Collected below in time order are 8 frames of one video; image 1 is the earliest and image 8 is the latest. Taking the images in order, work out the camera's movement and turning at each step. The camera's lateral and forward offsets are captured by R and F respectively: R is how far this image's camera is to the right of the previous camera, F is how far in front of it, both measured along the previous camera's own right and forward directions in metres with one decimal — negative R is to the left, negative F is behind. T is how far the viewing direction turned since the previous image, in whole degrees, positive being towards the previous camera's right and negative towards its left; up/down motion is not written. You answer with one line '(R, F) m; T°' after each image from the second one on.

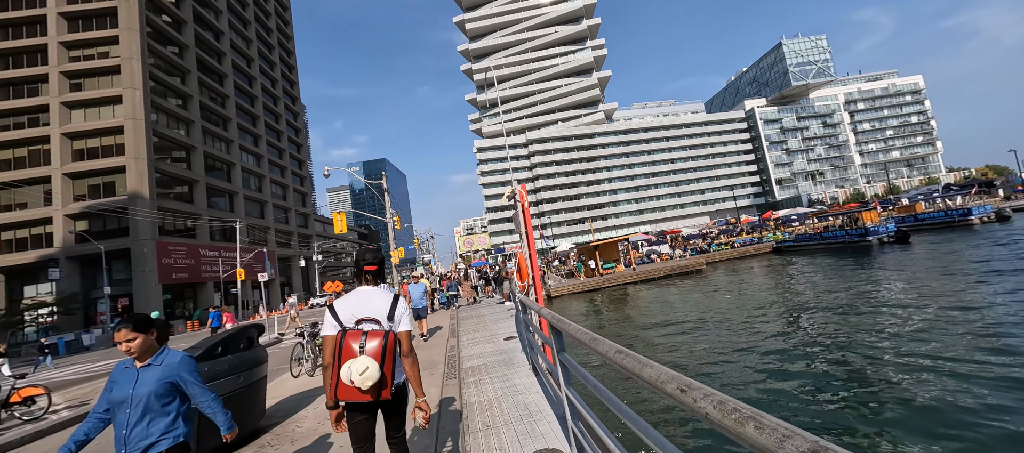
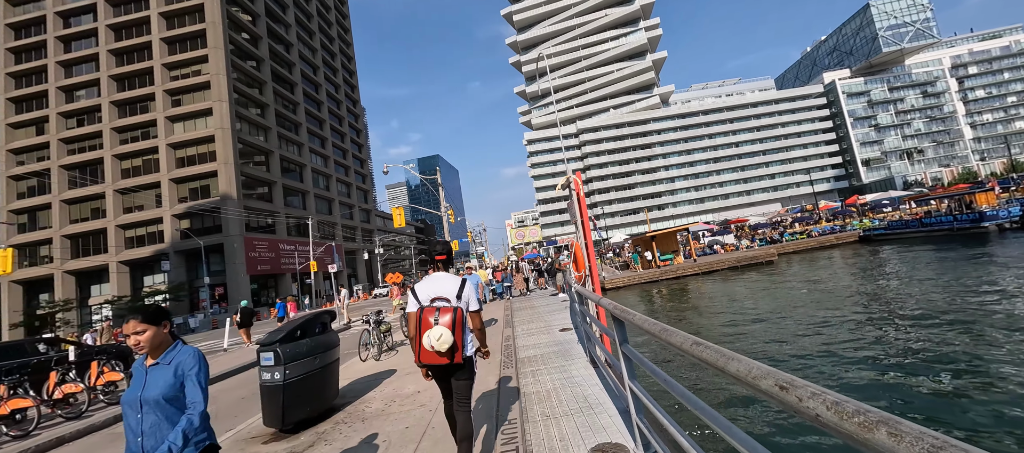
(0.0, +0.1) m; -8°
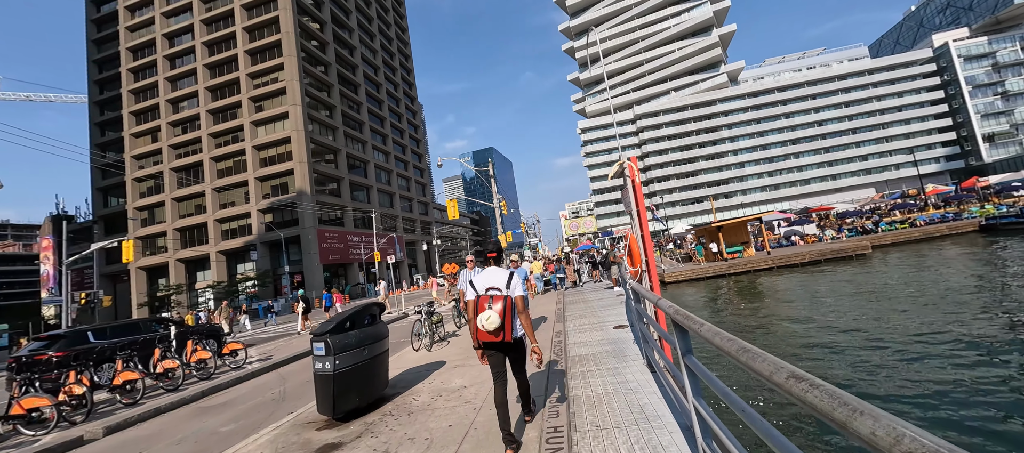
(+0.1, +0.3) m; -8°
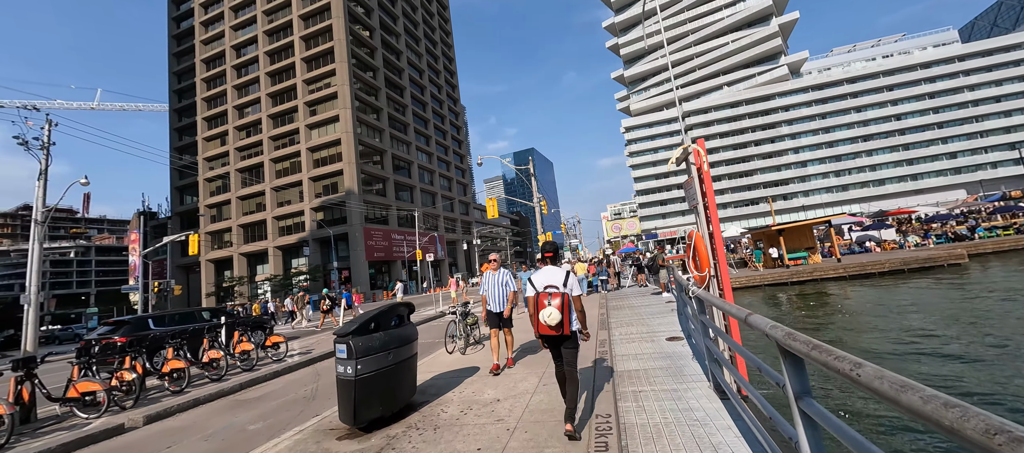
(0.0, +0.6) m; -6°
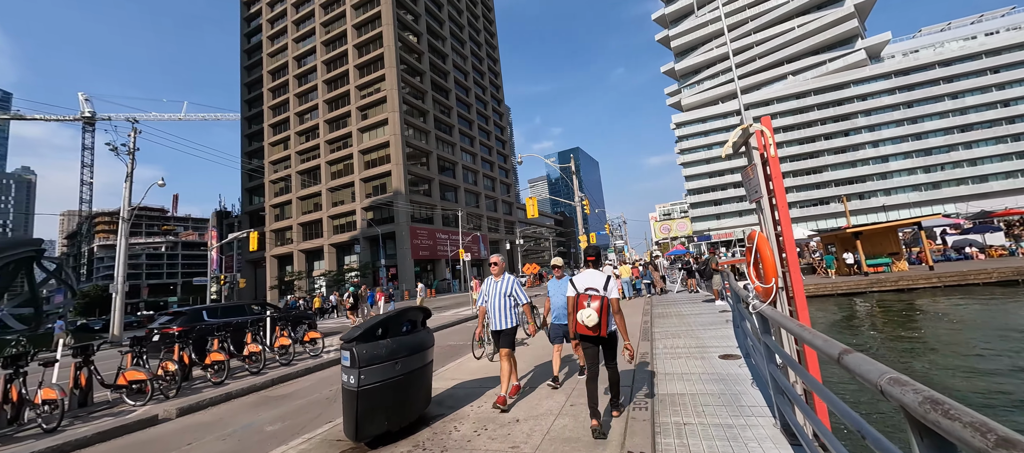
(+0.2, +0.5) m; -7°
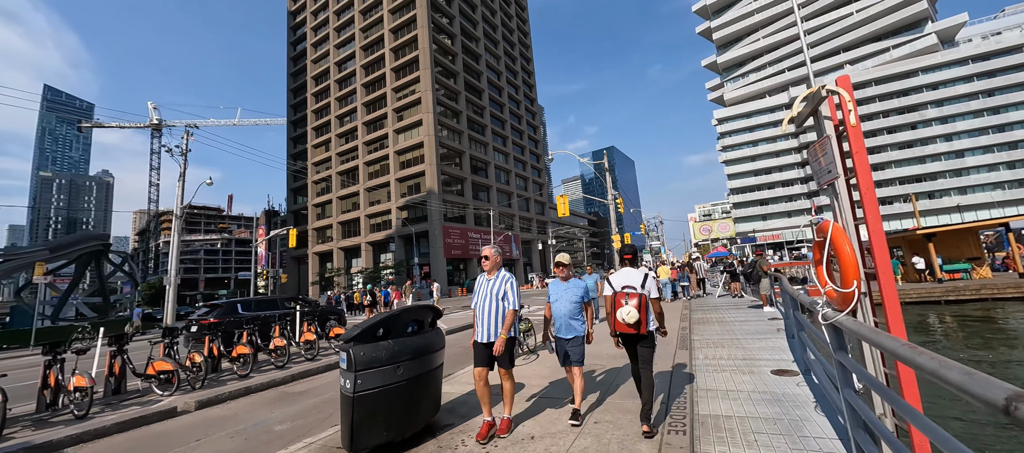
(+0.2, +0.5) m; -5°
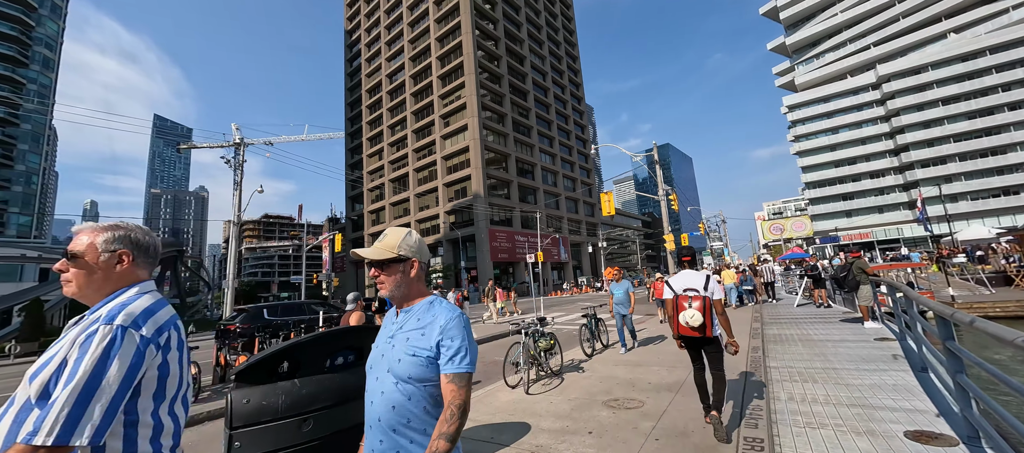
(+0.6, +1.3) m; -8°
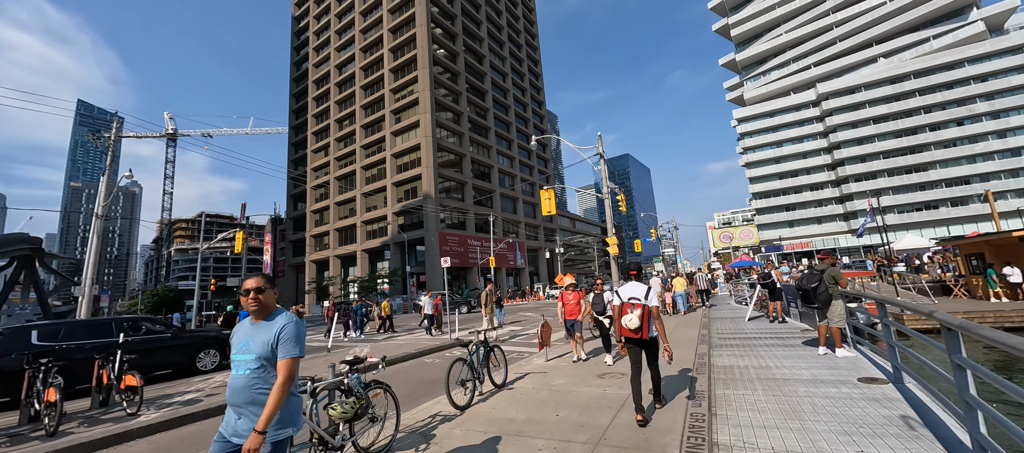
(+1.7, +2.5) m; +5°
